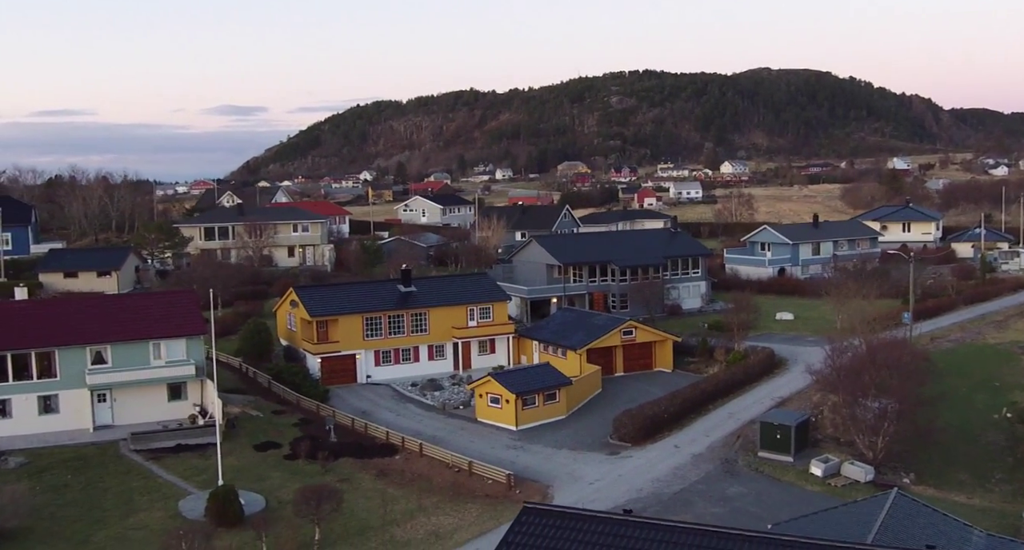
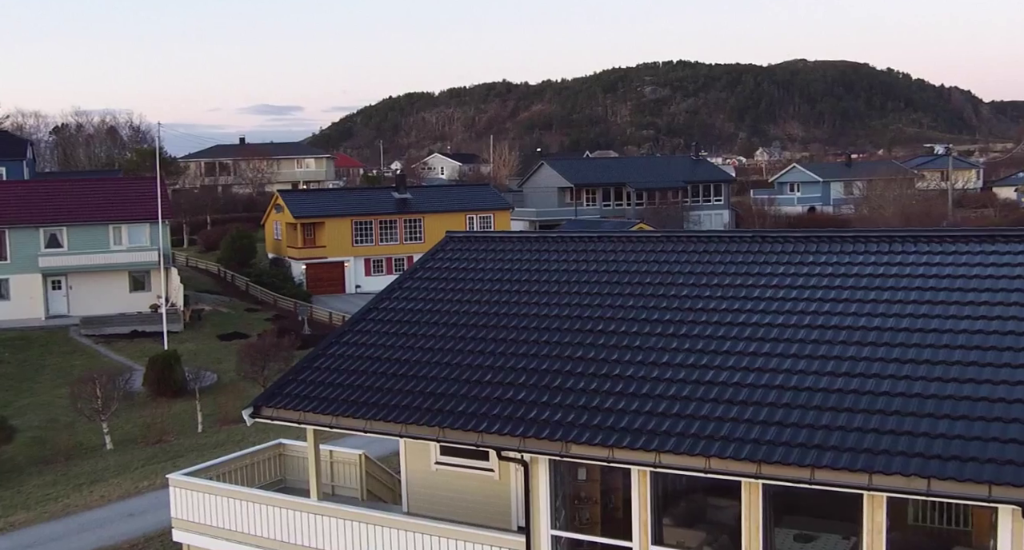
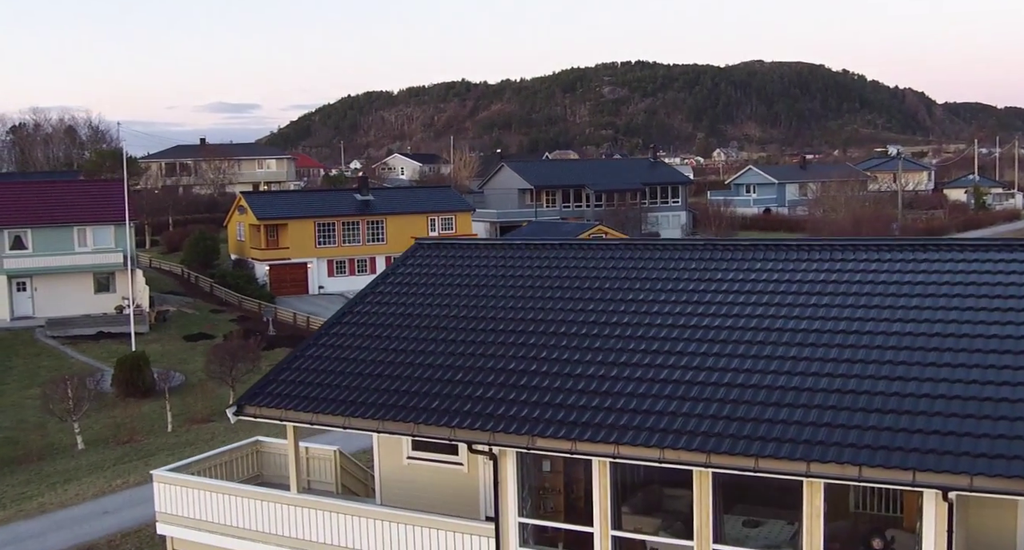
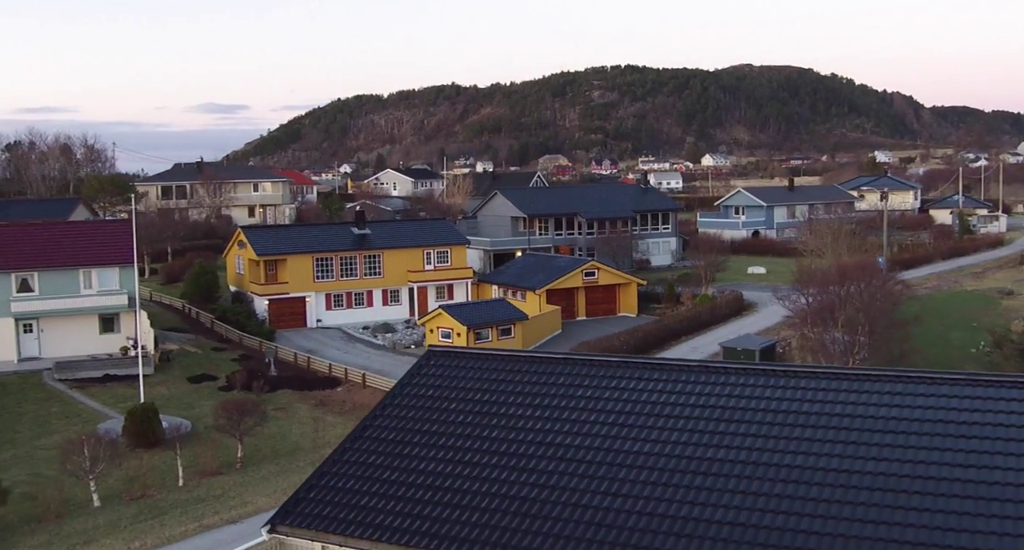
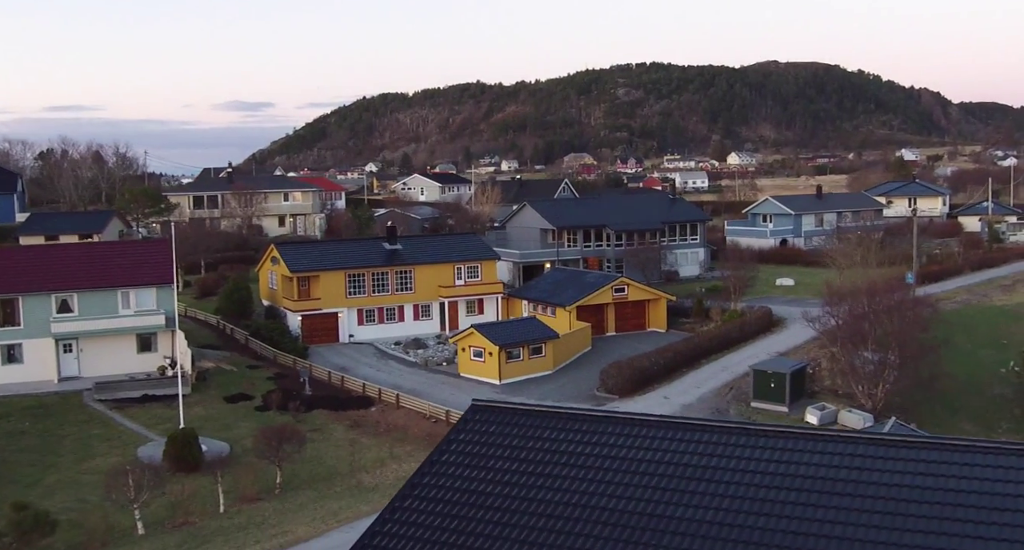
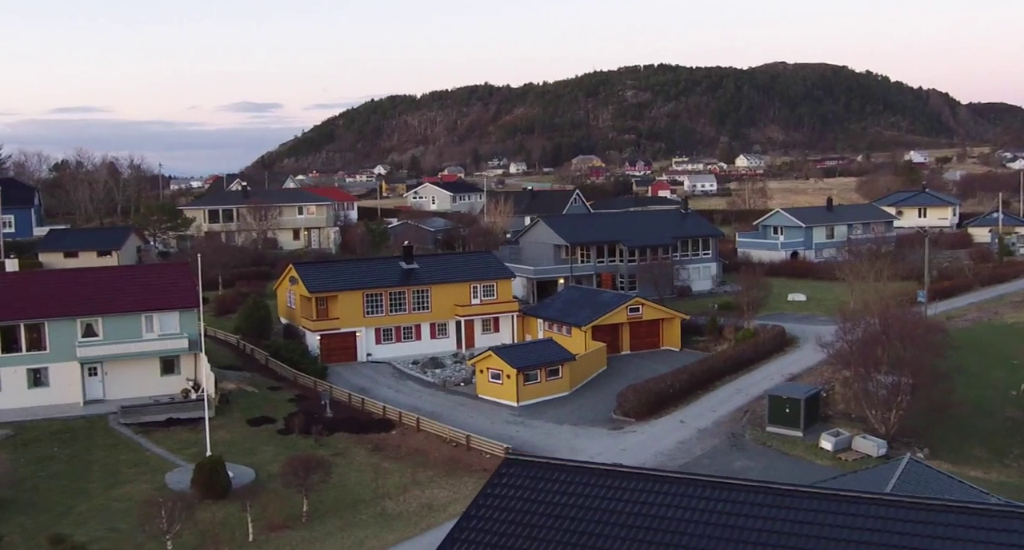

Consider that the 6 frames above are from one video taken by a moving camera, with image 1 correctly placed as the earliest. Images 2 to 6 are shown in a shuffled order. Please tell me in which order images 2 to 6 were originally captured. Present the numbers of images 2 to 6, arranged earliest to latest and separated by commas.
6, 5, 4, 3, 2
